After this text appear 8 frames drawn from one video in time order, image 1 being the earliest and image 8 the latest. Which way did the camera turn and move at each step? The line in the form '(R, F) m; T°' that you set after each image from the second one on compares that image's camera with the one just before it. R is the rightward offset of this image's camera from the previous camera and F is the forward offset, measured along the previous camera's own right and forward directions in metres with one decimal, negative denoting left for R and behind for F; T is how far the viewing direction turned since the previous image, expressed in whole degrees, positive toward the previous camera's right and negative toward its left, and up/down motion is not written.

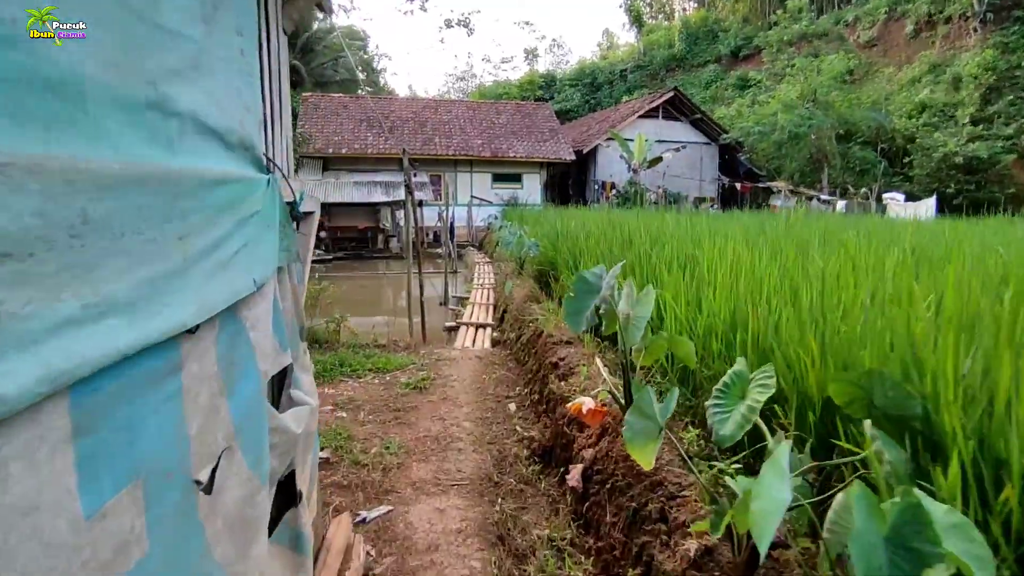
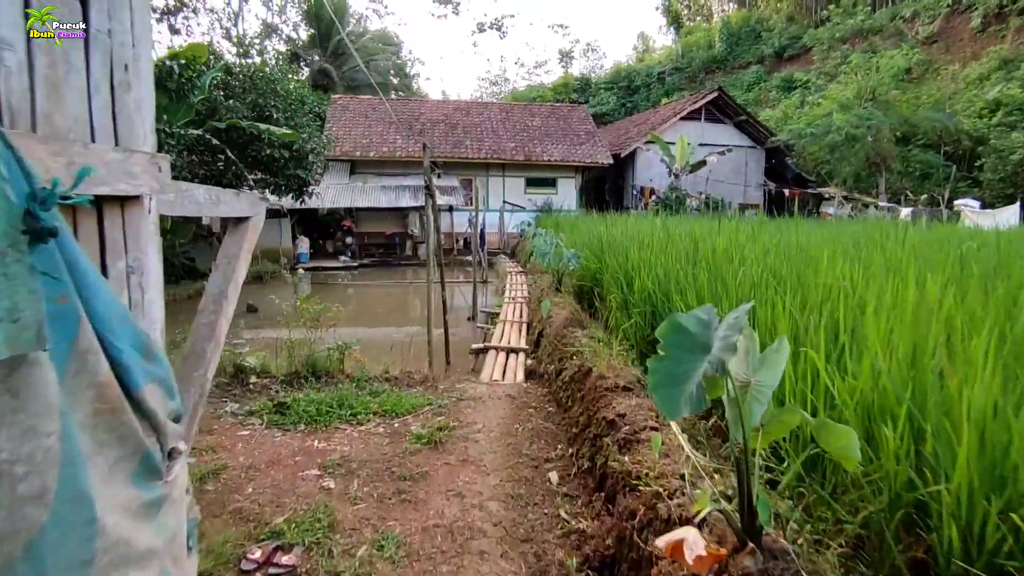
(-0.1, +0.8) m; -3°
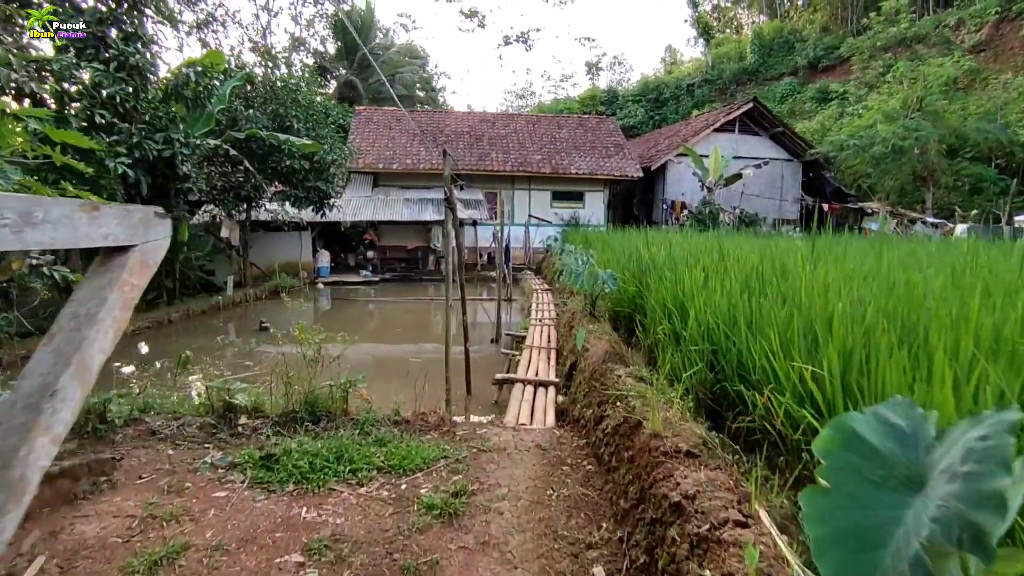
(0.0, +0.5) m; -2°
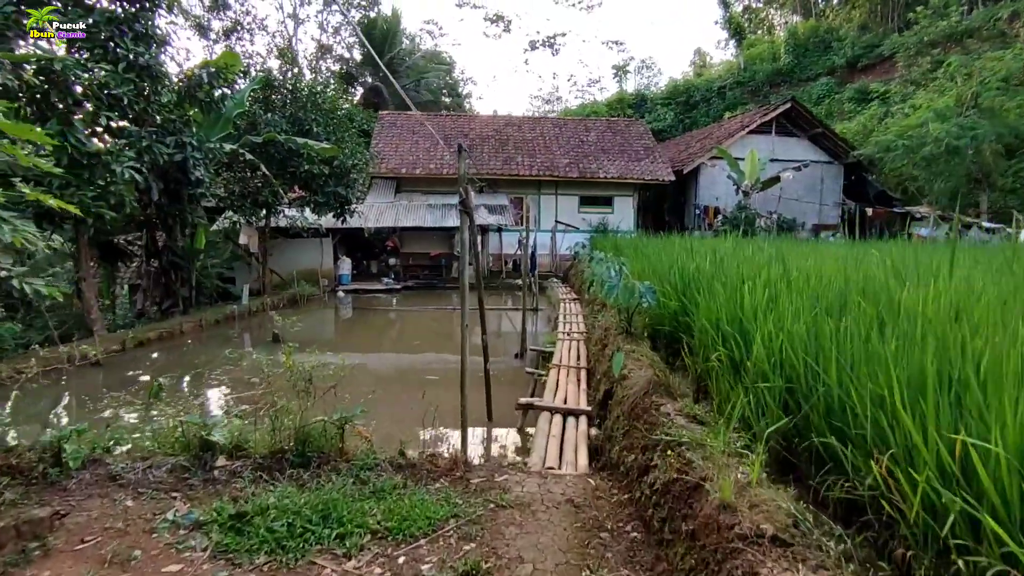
(0.0, +0.5) m; -2°
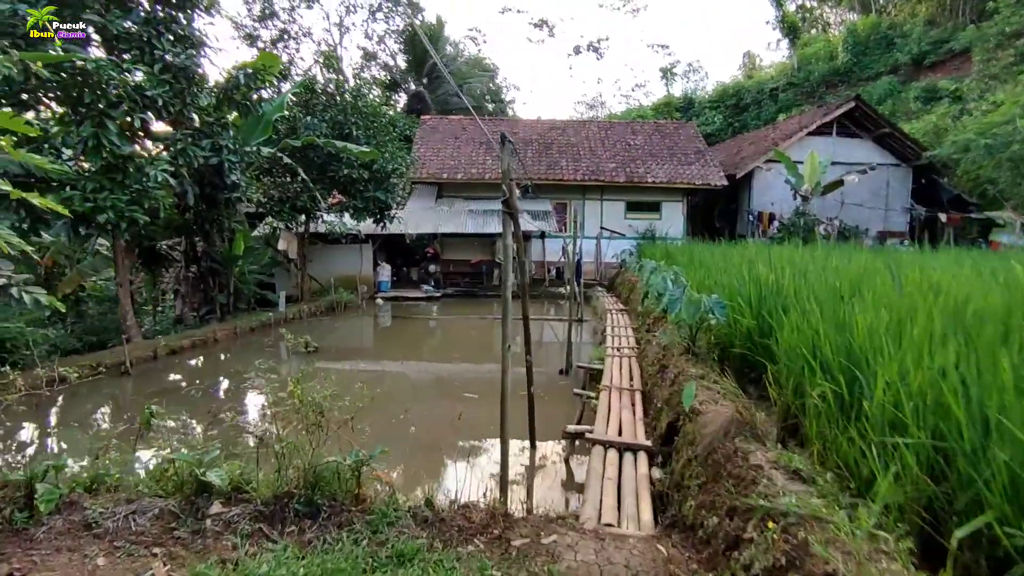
(0.0, +0.5) m; -4°
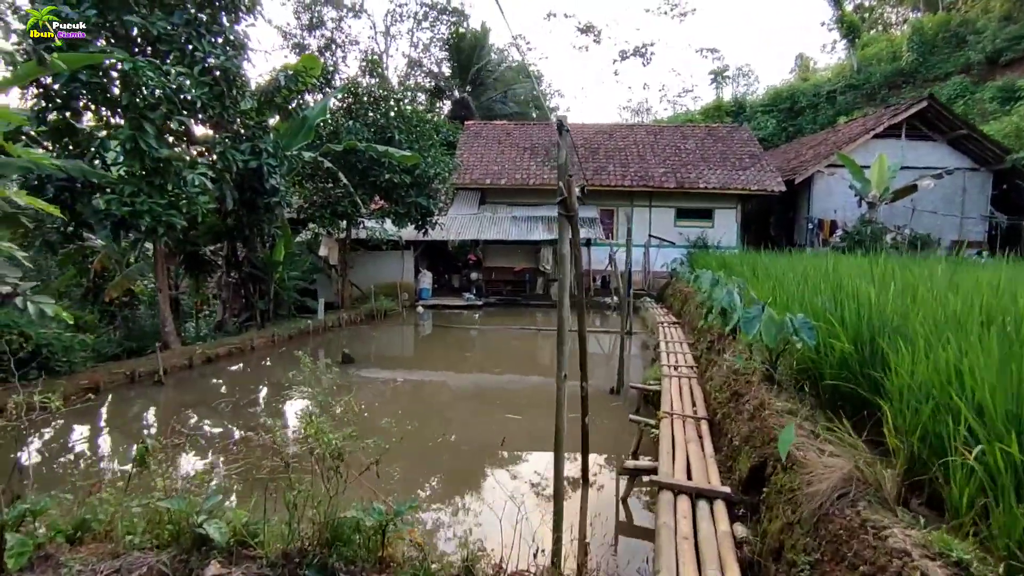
(-0.1, +0.5) m; -4°
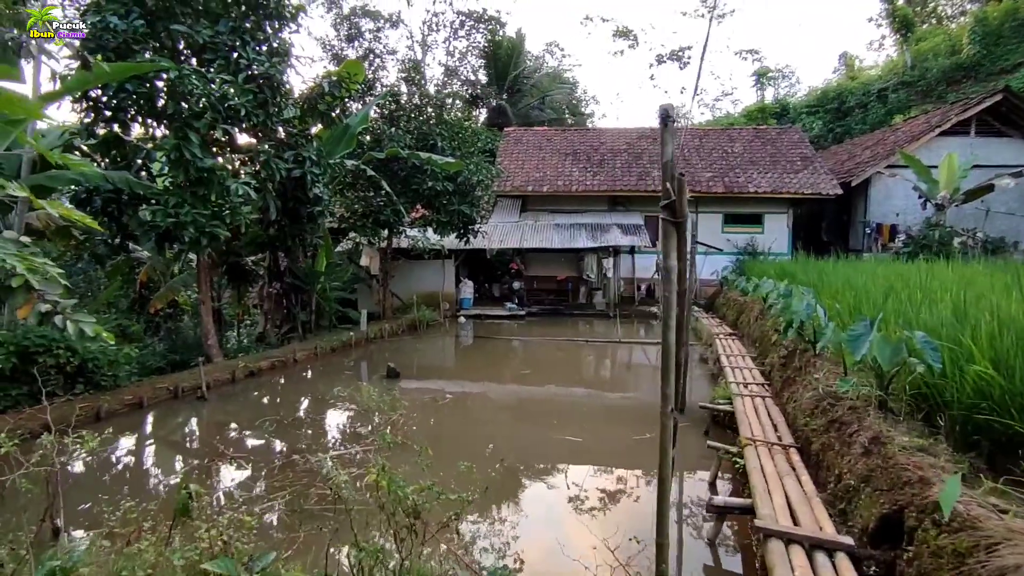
(-0.2, +0.3) m; -3°
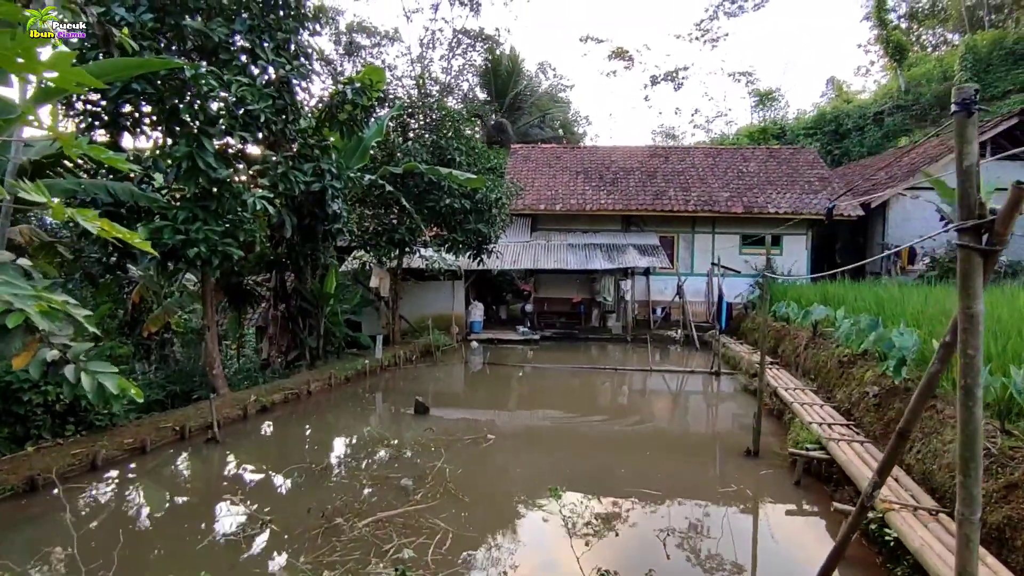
(-0.6, +0.6) m; +1°
